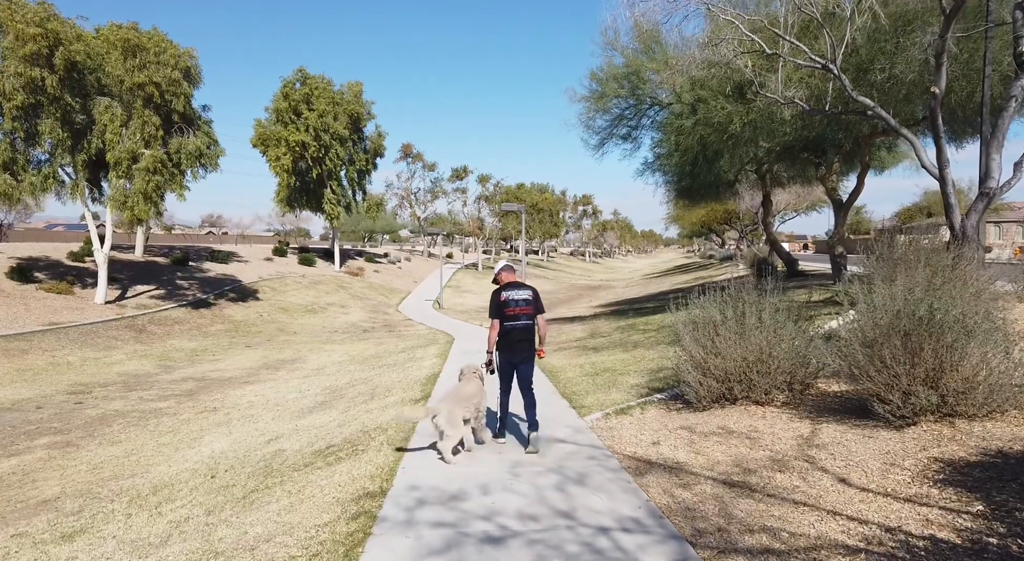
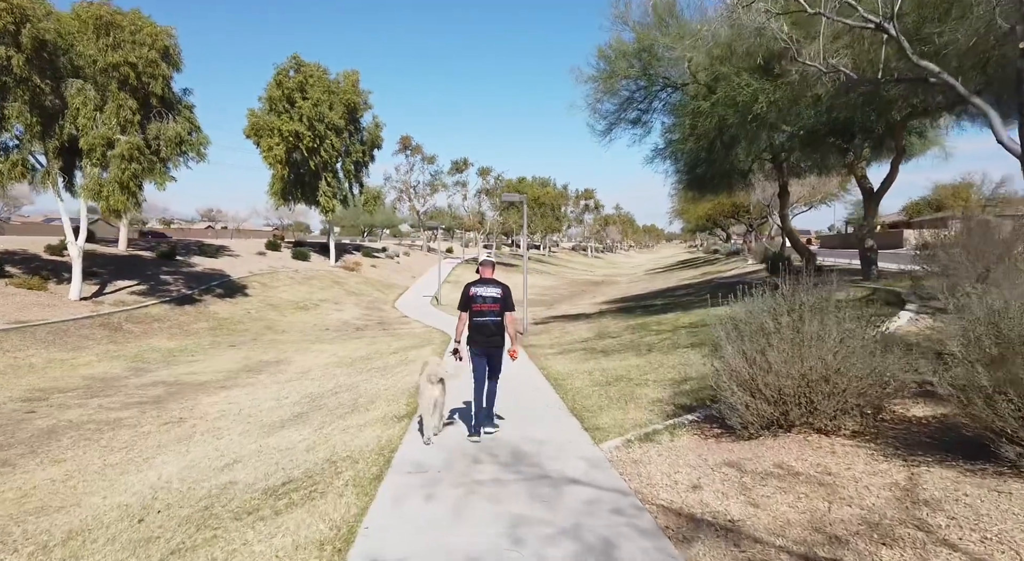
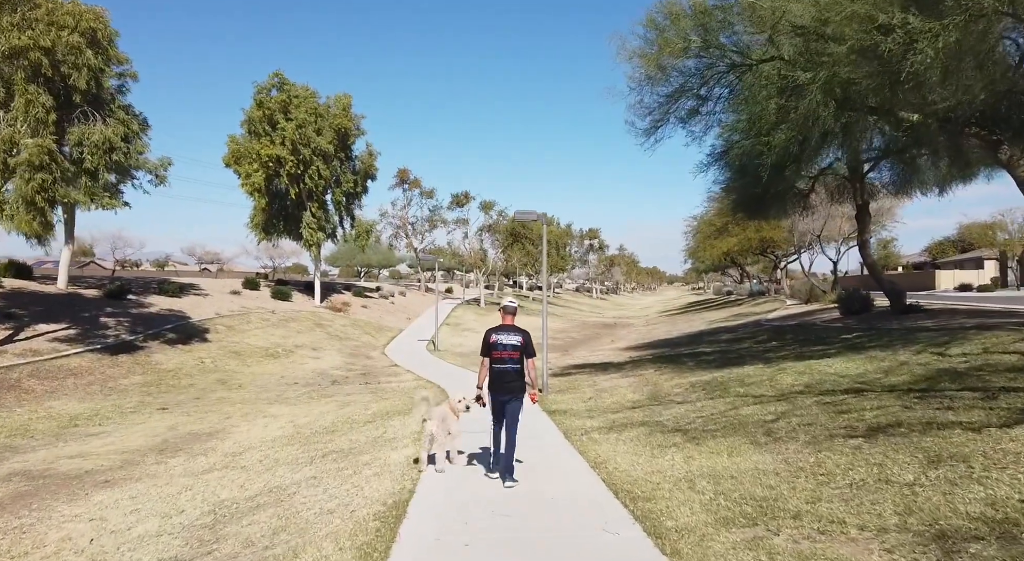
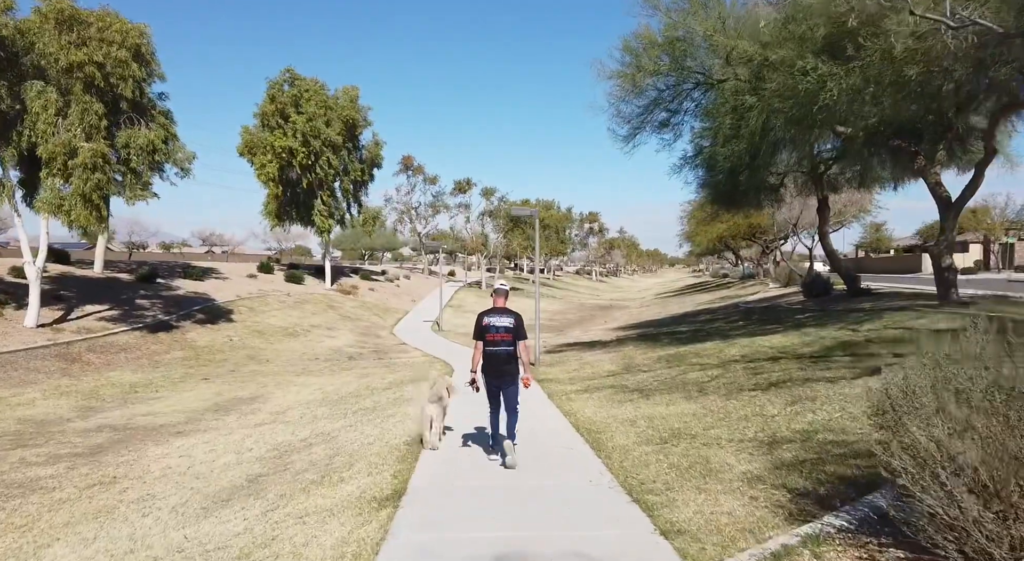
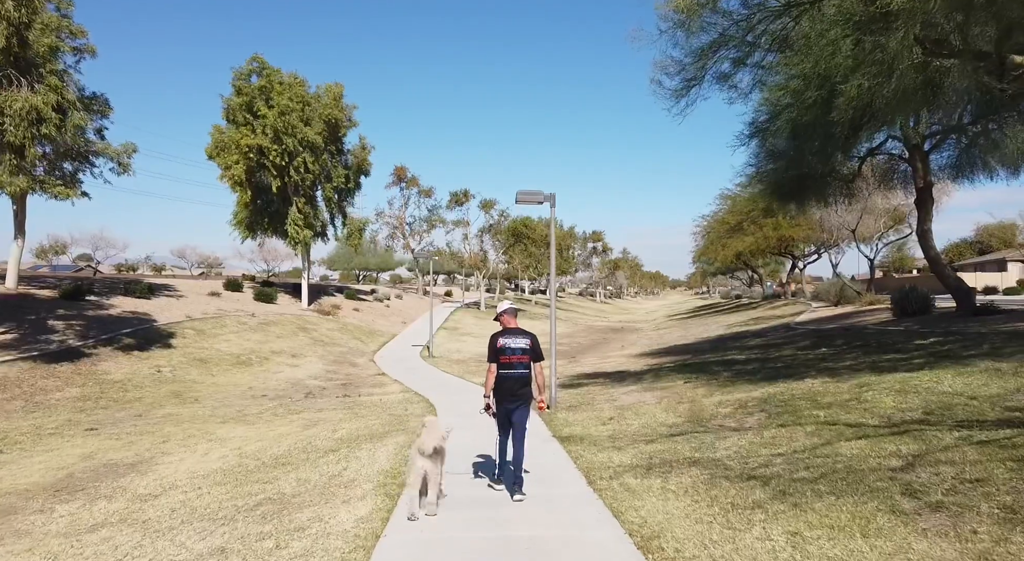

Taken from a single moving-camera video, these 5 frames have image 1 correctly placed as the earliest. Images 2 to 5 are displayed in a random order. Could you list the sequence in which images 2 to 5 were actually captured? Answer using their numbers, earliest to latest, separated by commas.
2, 4, 3, 5
